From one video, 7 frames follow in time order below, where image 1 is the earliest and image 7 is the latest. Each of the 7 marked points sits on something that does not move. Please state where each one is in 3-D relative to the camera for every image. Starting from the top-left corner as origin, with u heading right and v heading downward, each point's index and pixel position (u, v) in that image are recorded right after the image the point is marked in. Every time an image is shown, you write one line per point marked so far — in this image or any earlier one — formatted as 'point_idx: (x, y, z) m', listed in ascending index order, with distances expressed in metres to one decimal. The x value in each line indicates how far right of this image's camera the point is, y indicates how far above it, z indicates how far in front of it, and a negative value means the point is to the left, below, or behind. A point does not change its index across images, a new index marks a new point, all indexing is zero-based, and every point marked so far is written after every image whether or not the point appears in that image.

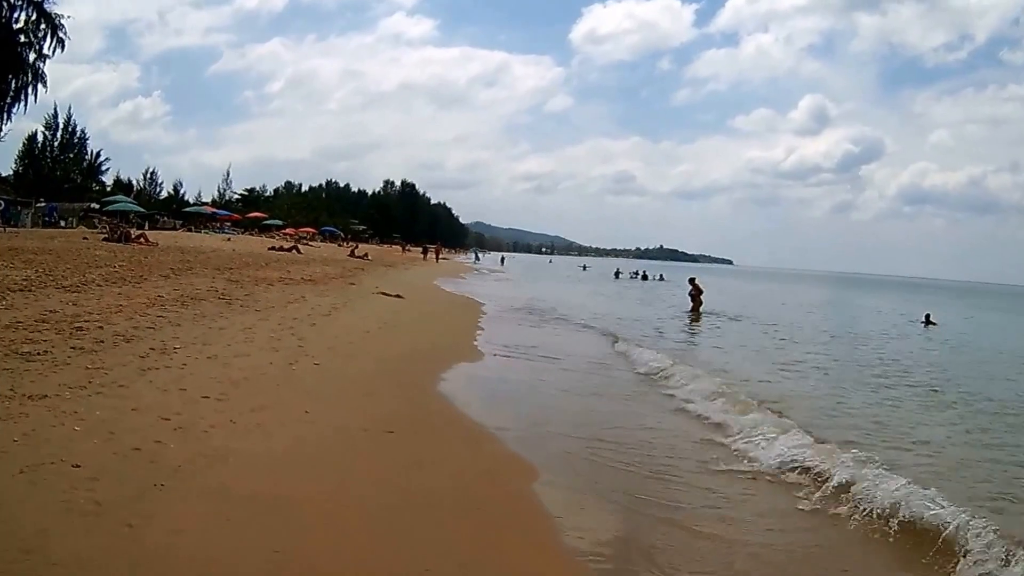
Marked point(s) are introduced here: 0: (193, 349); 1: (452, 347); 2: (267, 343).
0: (-4.8, -0.9, +9.6) m
1: (-1.3, -1.3, +13.3) m
2: (-3.9, -0.9, +10.3) m
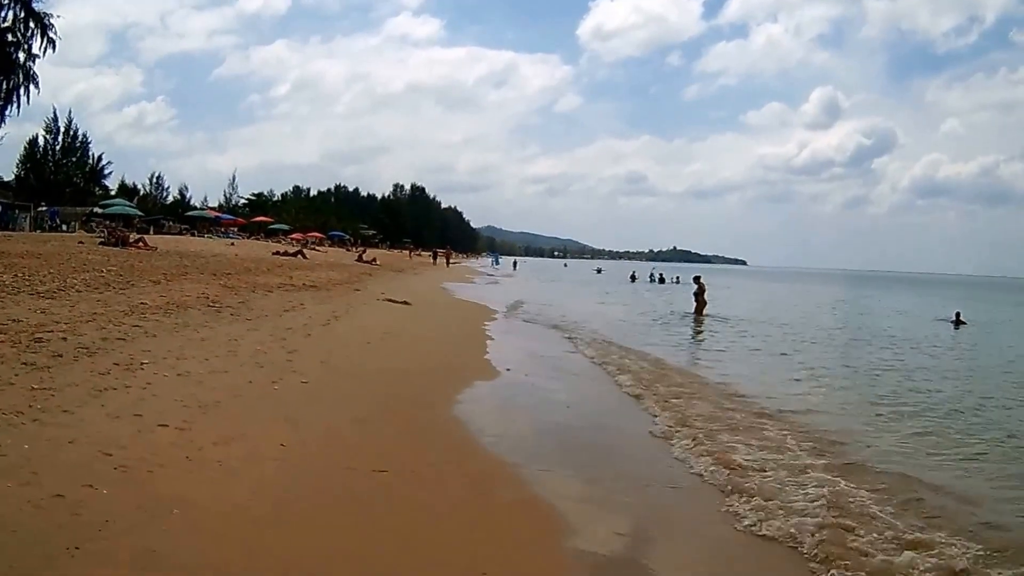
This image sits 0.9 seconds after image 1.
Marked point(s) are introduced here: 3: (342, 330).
0: (-4.5, -1.0, +8.3) m
1: (-1.0, -1.4, +12.0) m
2: (-3.7, -1.0, +9.1) m
3: (-3.2, -0.8, +11.9) m
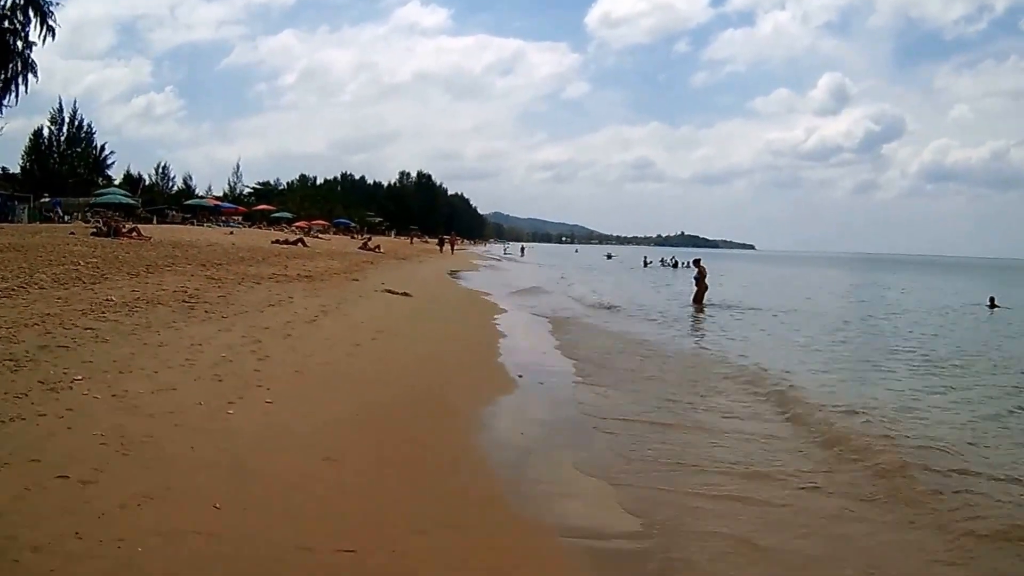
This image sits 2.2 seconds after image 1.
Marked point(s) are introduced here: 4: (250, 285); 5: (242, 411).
0: (-4.3, -1.0, +6.7) m
1: (-0.7, -1.2, +10.3) m
2: (-3.5, -0.9, +7.4) m
3: (-2.9, -0.6, +10.3) m
4: (-6.3, +0.1, +15.5) m
5: (-2.6, -1.2, +6.3) m
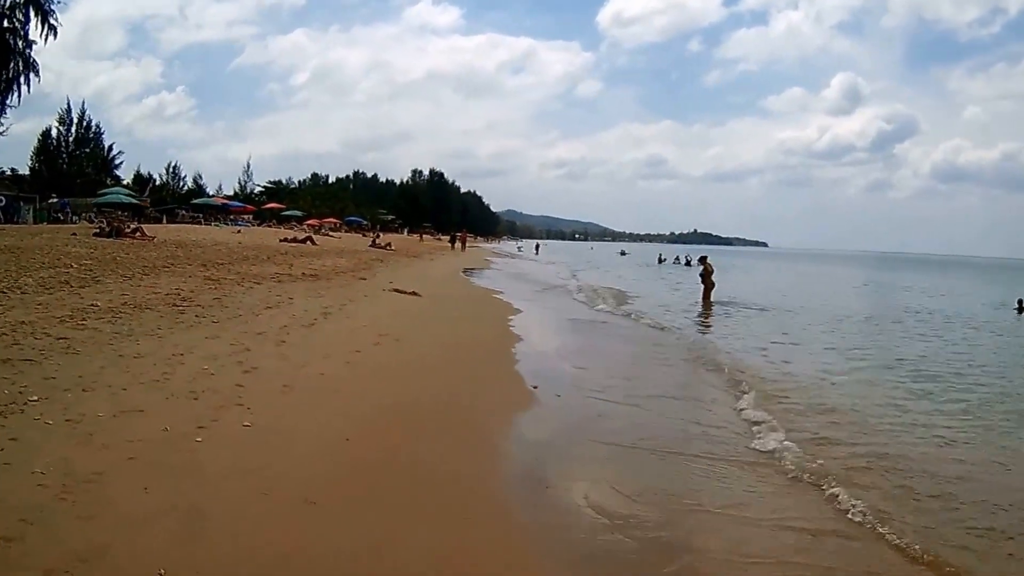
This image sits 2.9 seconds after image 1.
0: (-4.1, -1.0, +5.8) m
1: (-0.5, -1.2, +9.3) m
2: (-3.2, -0.9, +6.4) m
3: (-2.6, -0.7, +9.3) m
4: (-6.0, +0.1, +14.6) m
5: (-2.4, -1.2, +5.3) m
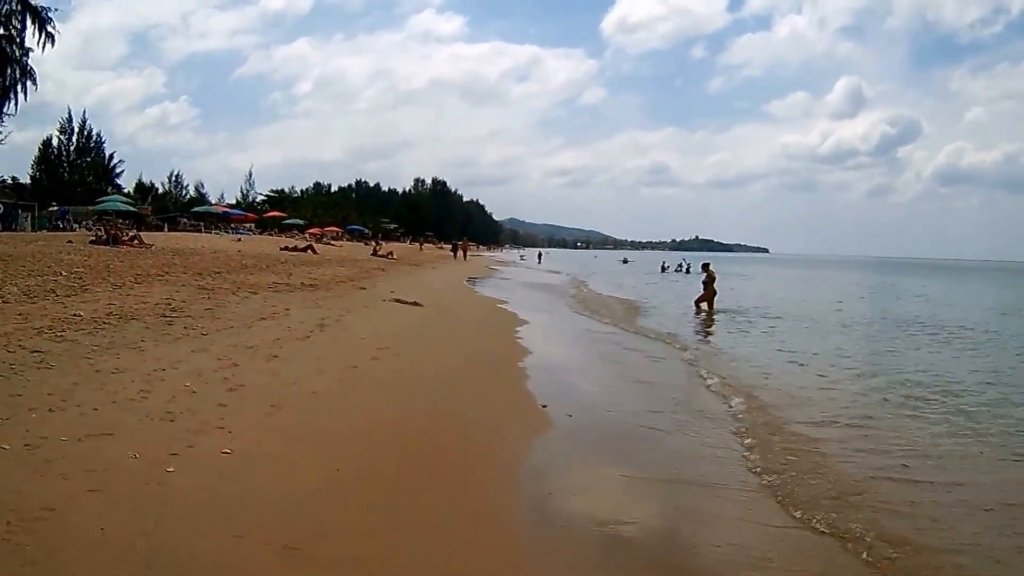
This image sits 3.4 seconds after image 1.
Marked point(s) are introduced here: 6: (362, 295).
0: (-4.0, -1.1, +5.2) m
1: (-0.4, -1.4, +8.7) m
2: (-3.2, -1.0, +5.9) m
3: (-2.5, -0.8, +8.7) m
4: (-5.8, -0.2, +14.0) m
5: (-2.3, -1.3, +4.7) m
6: (-3.7, -0.2, +16.0) m
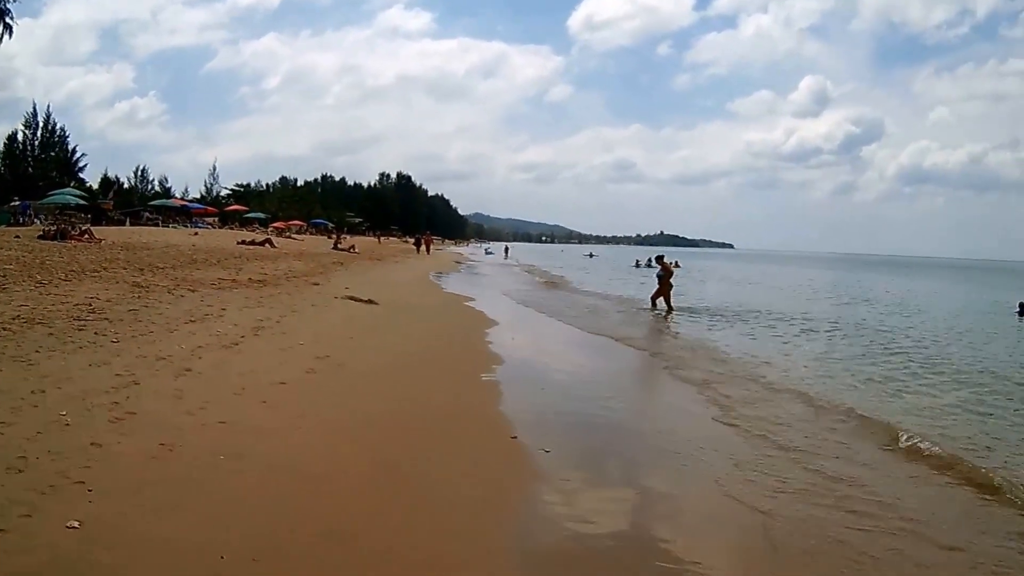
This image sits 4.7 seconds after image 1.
0: (-4.2, -1.1, +3.8) m
1: (-0.7, -1.4, +7.5) m
2: (-3.4, -1.1, +4.5) m
3: (-2.9, -0.8, +7.4) m
4: (-6.4, -0.1, +12.5) m
5: (-2.5, -1.3, +3.4) m
6: (-4.4, -0.1, +14.5) m
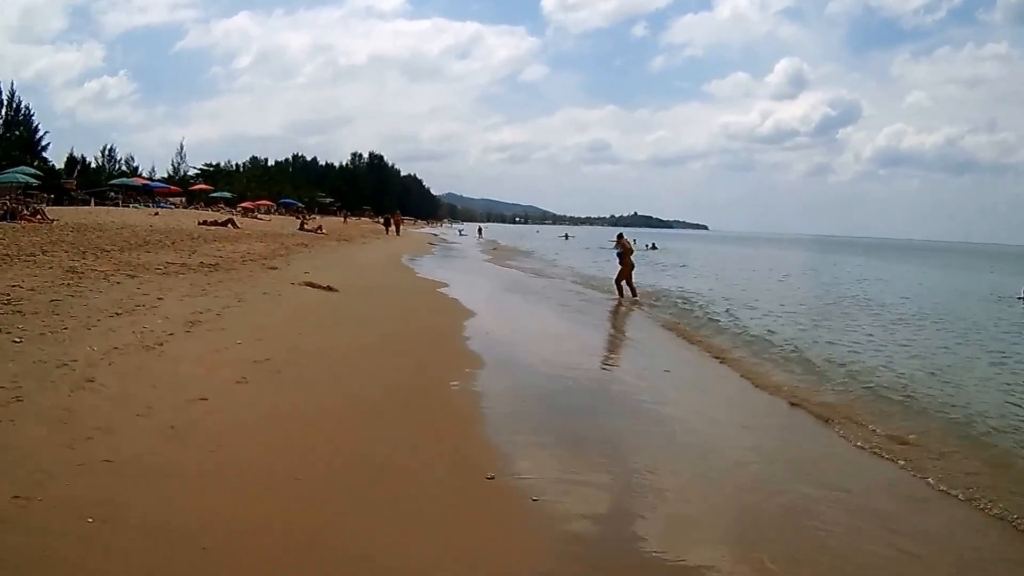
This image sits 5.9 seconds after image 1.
0: (-4.3, -1.1, +2.5) m
1: (-0.9, -1.2, +6.3) m
2: (-3.5, -1.0, +3.2) m
3: (-3.1, -0.7, +6.1) m
4: (-6.8, +0.1, +11.2) m
5: (-2.6, -1.3, +2.2) m
6: (-4.8, +0.2, +13.2) m
